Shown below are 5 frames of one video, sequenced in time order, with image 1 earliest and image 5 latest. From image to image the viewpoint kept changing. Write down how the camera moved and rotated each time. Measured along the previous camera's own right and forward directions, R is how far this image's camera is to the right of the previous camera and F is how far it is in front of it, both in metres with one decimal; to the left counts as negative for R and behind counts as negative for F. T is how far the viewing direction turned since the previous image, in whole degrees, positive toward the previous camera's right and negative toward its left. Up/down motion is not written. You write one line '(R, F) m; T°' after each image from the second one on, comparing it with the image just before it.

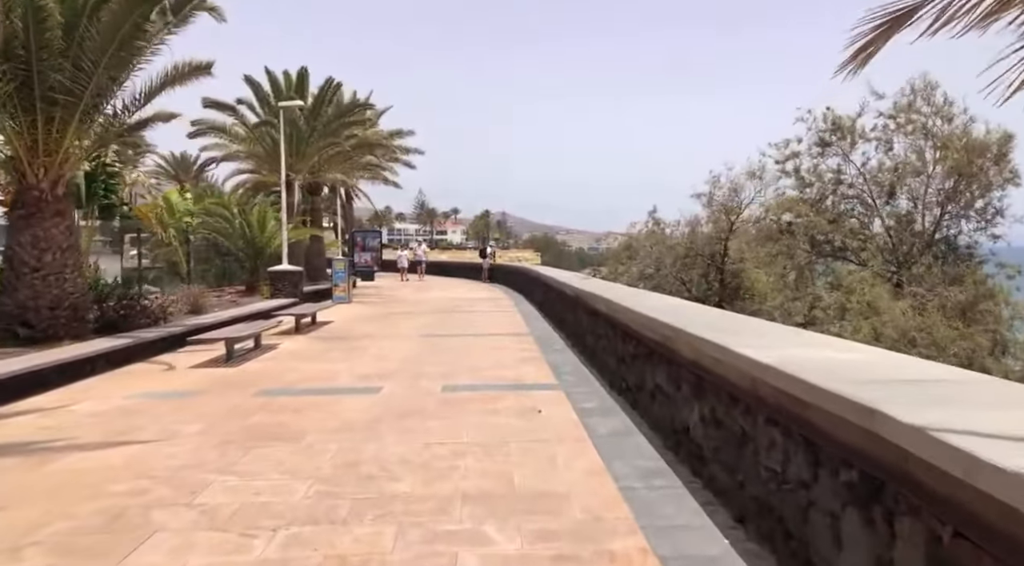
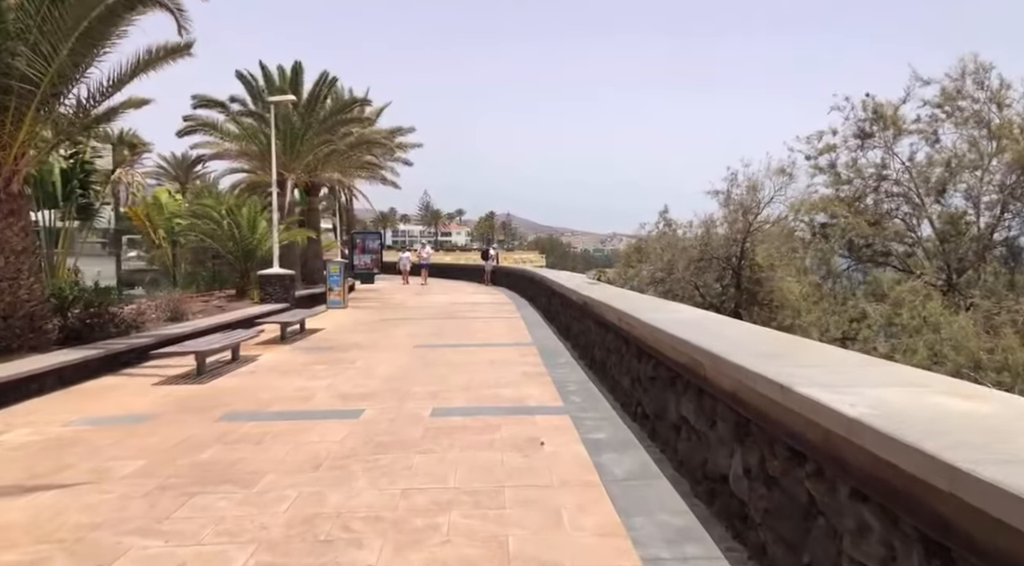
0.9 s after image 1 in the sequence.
(+0.1, +1.0) m; 0°
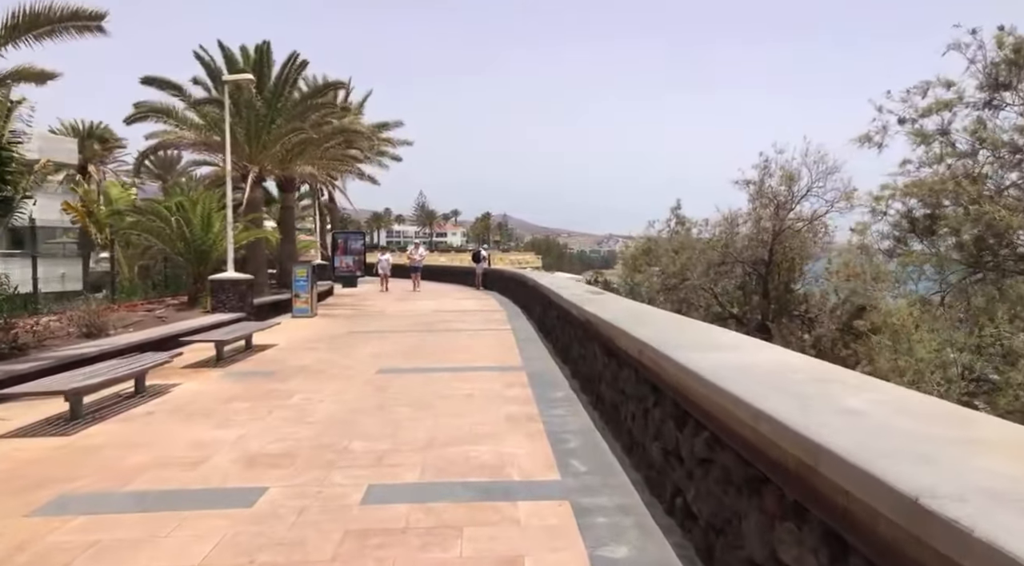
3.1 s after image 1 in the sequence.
(+0.2, +2.3) m; 0°
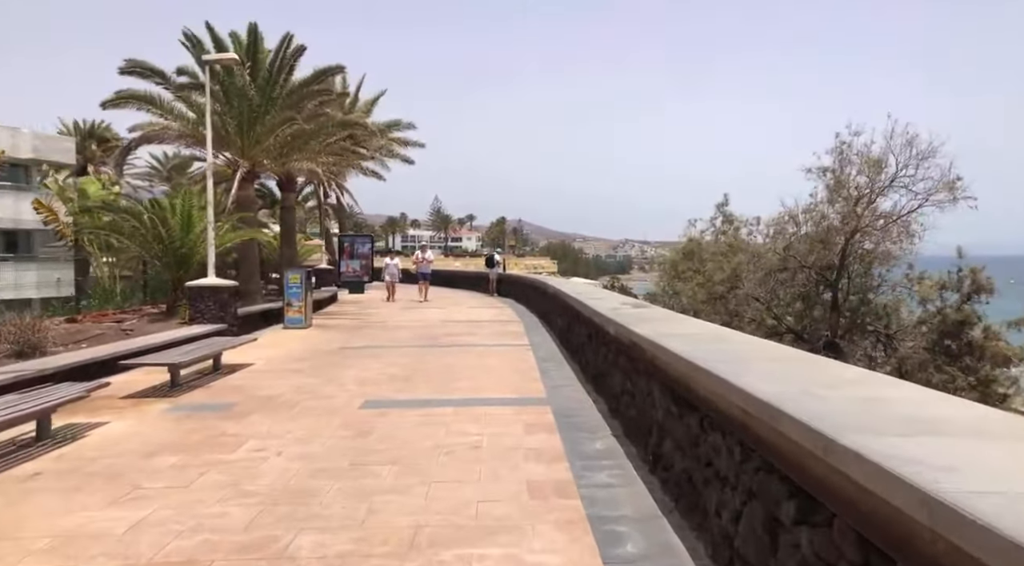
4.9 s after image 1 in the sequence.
(-0.1, +2.0) m; -1°
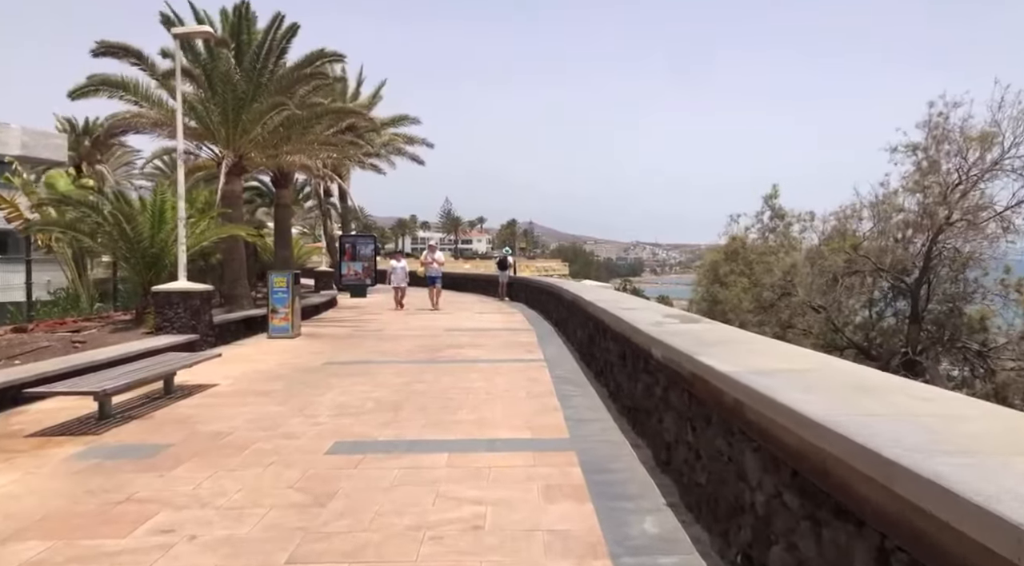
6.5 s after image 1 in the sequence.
(0.0, +1.8) m; -1°
